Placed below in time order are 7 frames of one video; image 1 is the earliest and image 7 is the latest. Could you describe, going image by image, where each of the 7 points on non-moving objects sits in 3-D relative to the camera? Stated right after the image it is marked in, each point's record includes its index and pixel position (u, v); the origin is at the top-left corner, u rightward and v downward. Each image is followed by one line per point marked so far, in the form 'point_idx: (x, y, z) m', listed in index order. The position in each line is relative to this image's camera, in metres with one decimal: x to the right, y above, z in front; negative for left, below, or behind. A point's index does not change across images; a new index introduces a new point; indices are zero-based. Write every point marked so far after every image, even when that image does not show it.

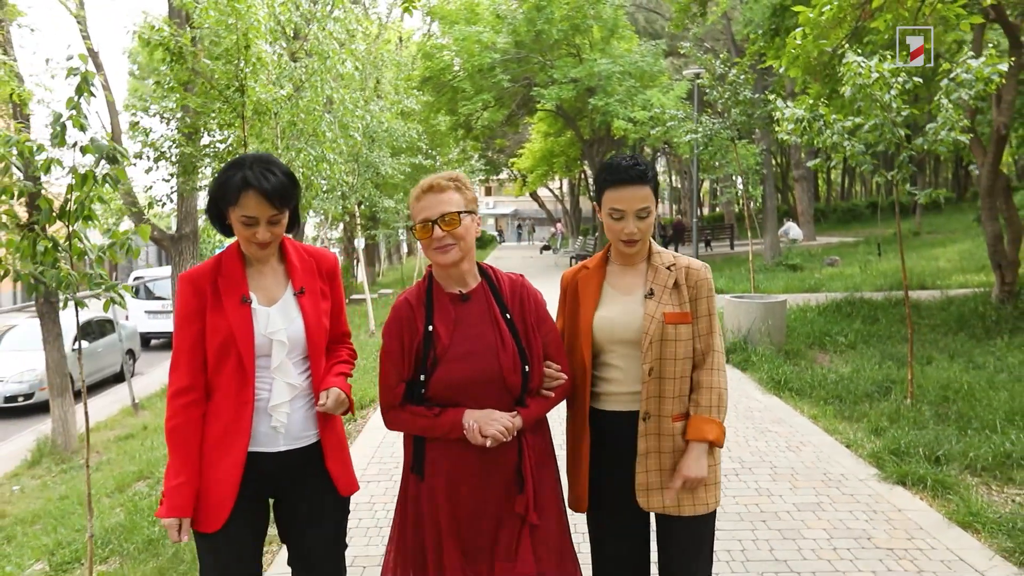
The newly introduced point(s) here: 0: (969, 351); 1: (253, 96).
0: (+4.7, -0.6, +7.5) m
1: (-2.5, +1.9, +7.2) m
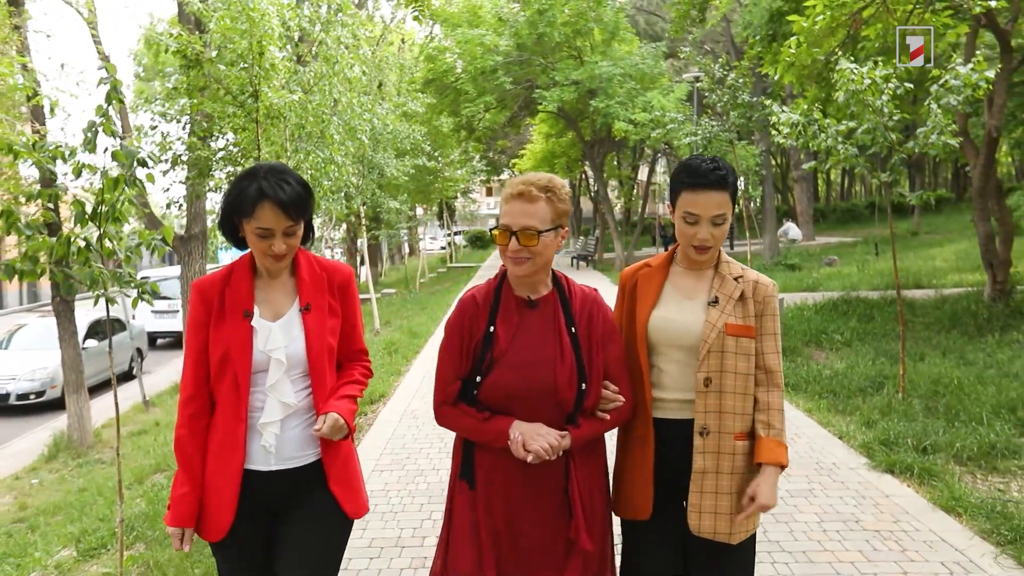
0: (+4.8, -0.6, +7.7) m
1: (-2.5, +1.9, +7.4) m
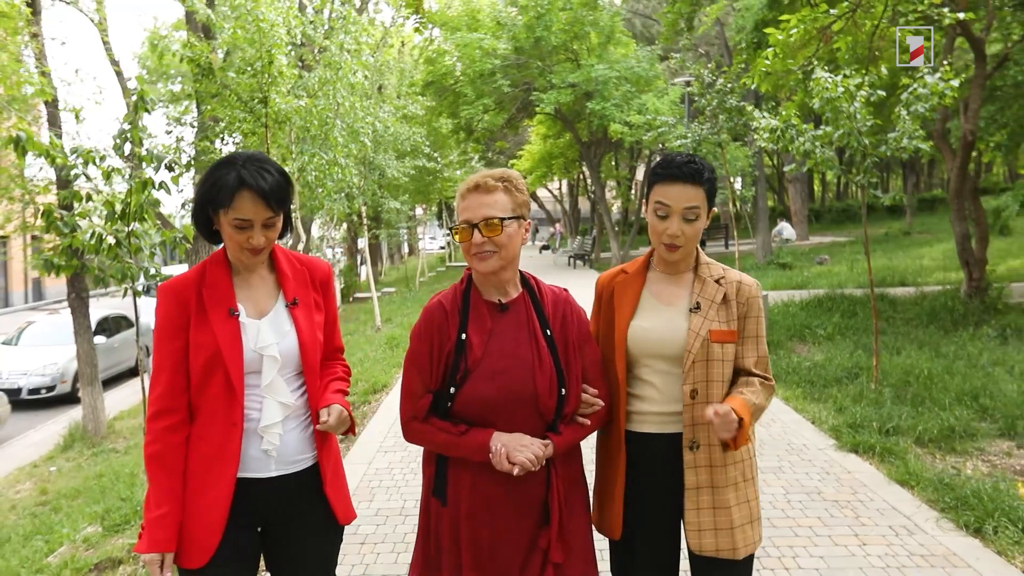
0: (+4.7, -0.6, +8.1) m
1: (-2.5, +1.9, +7.8) m
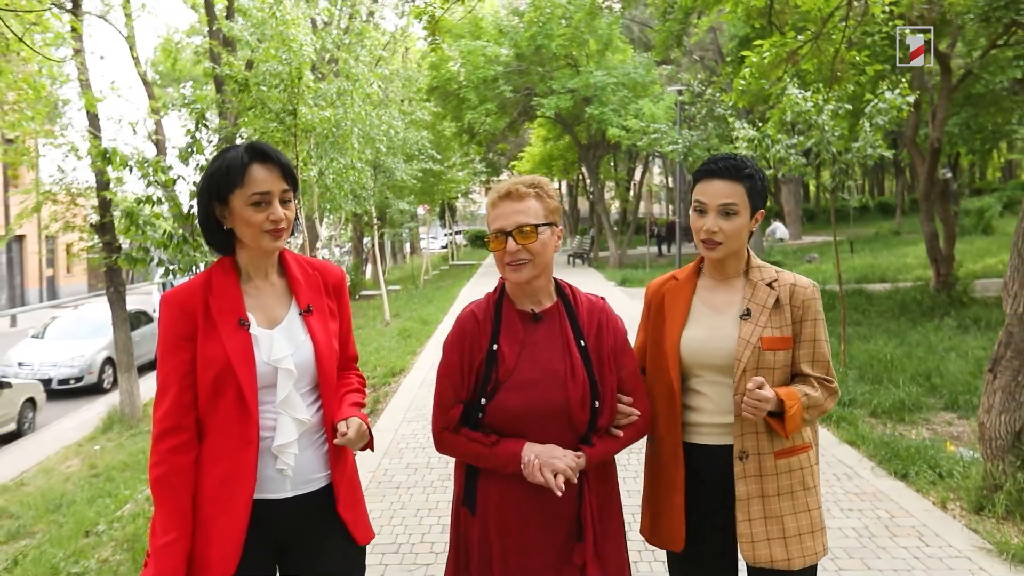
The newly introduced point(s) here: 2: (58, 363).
0: (+4.8, -0.5, +8.9) m
1: (-2.5, +2.0, +8.6) m
2: (-8.4, -1.4, +13.4) m
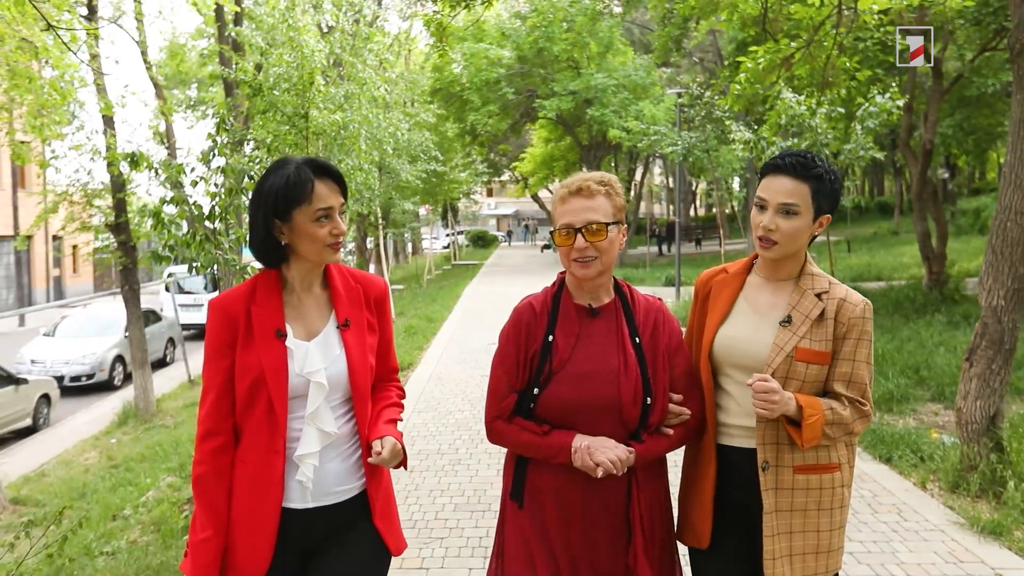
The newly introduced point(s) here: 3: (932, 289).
0: (+4.8, -0.5, +9.2) m
1: (-2.4, +2.0, +8.9) m
2: (-8.3, -1.4, +13.7) m
3: (+6.1, 0.0, +10.5) m
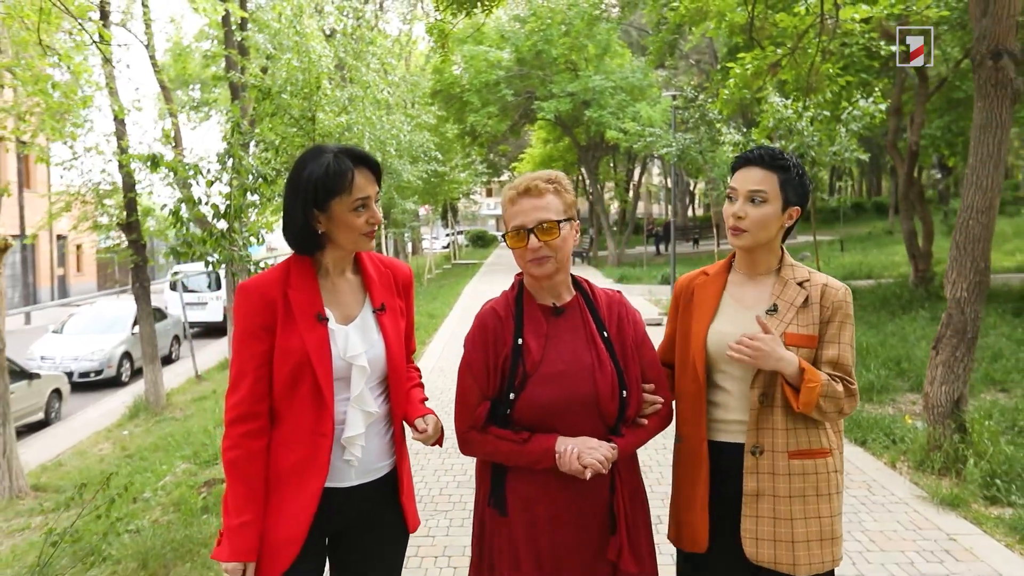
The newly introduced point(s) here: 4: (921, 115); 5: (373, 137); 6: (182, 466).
0: (+4.8, -0.4, +9.5) m
1: (-2.4, +2.1, +9.2) m
2: (-8.3, -1.3, +14.0) m
3: (+6.1, 0.0, +10.9) m
4: (+5.8, +2.5, +10.4) m
5: (-2.3, +2.5, +12.1) m
6: (-3.2, -1.7, +7.0) m
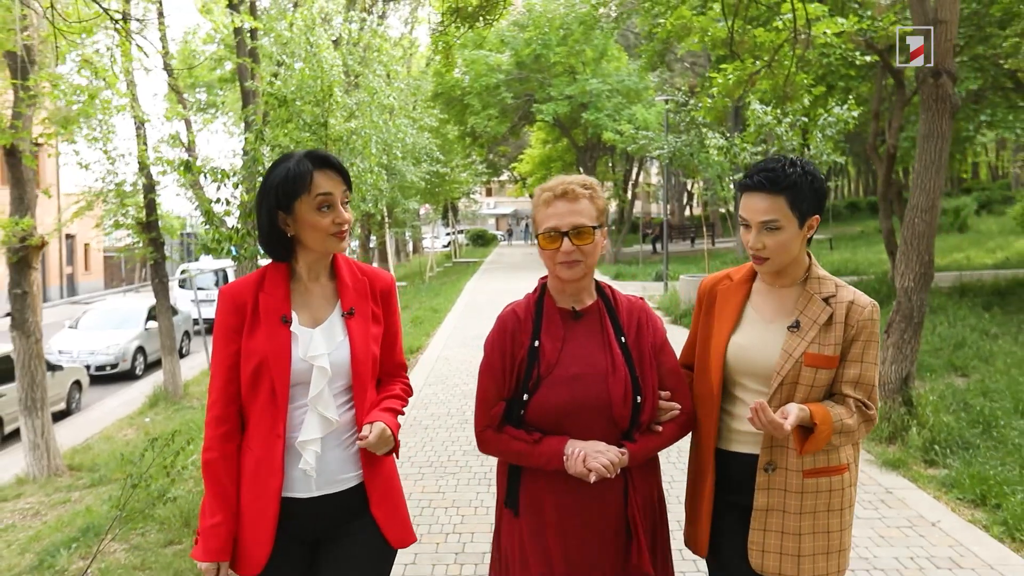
0: (+4.8, -0.4, +10.1) m
1: (-2.4, +2.1, +9.8) m
2: (-8.3, -1.3, +14.6) m
3: (+6.1, +0.1, +11.5) m
4: (+5.8, +2.5, +10.9) m
5: (-2.3, +2.6, +12.7) m
6: (-3.2, -1.6, +7.6) m
